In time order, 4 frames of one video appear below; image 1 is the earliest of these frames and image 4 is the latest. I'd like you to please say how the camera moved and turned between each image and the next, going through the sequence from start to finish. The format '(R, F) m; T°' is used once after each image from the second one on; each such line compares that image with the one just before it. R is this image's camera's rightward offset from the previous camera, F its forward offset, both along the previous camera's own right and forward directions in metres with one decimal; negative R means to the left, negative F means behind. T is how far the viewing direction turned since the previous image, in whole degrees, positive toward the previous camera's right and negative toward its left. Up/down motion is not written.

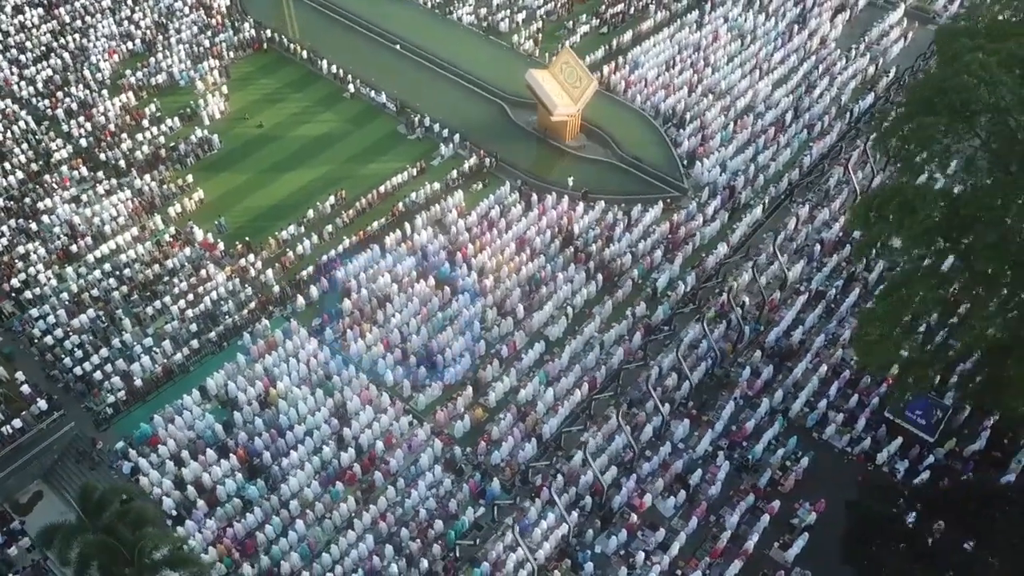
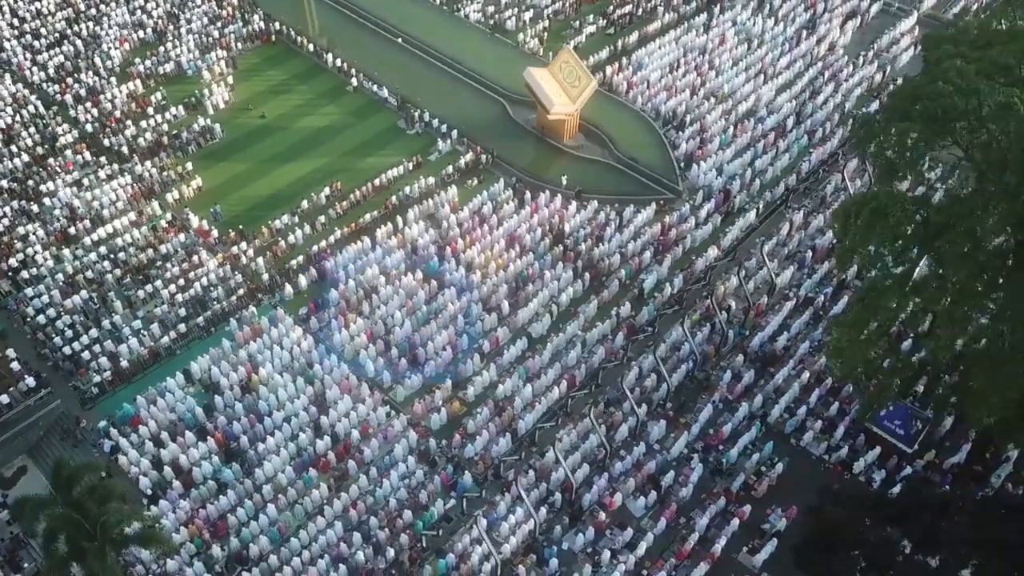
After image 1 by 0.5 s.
(+1.2, -0.1) m; -2°
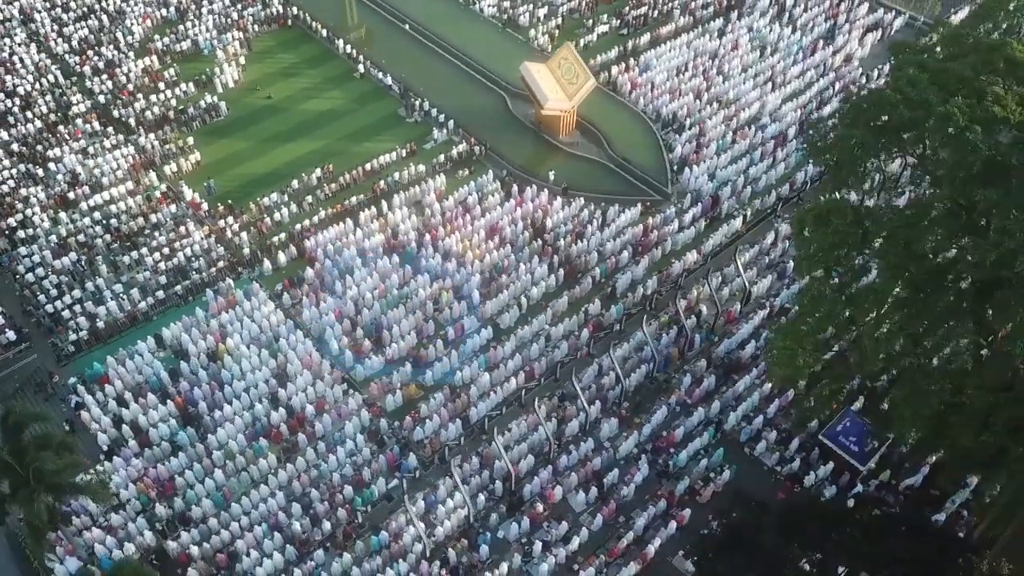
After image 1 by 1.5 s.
(+2.3, -0.1) m; -3°
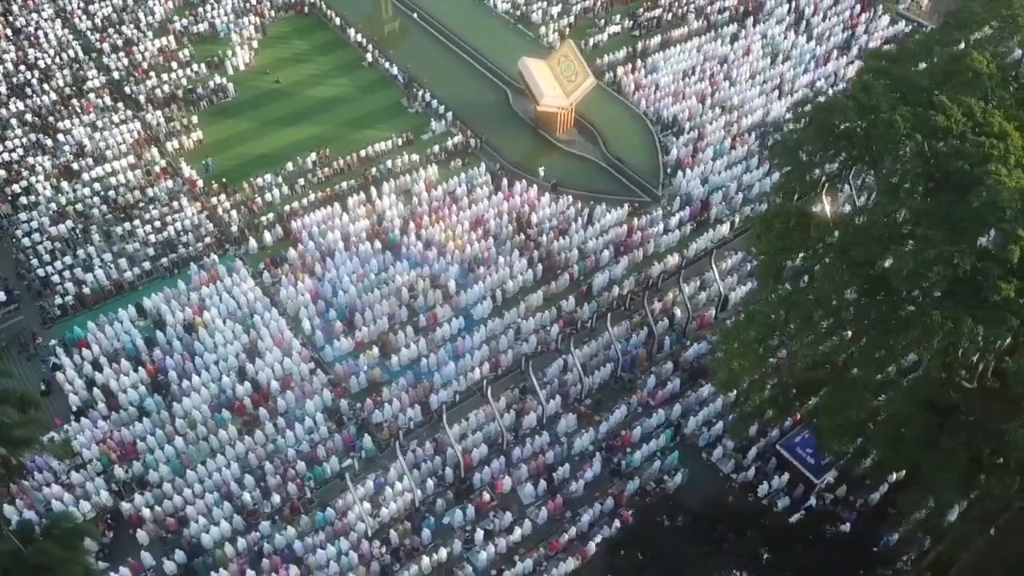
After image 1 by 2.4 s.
(+2.0, -0.1) m; -3°
